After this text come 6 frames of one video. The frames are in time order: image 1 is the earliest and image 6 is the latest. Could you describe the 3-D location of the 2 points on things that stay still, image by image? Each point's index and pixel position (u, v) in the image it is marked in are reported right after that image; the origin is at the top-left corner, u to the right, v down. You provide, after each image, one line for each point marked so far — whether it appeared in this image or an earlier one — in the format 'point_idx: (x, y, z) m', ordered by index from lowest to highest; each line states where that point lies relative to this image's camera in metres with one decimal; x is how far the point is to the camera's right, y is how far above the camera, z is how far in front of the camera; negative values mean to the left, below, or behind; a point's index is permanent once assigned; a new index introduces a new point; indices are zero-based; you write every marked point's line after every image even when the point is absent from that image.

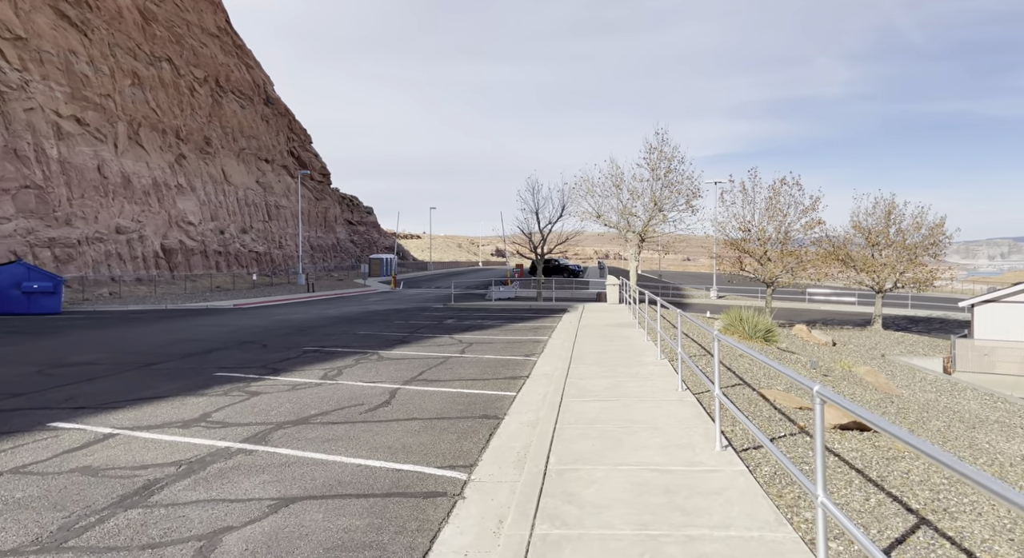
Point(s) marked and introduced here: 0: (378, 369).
0: (-2.6, -1.8, +9.9) m
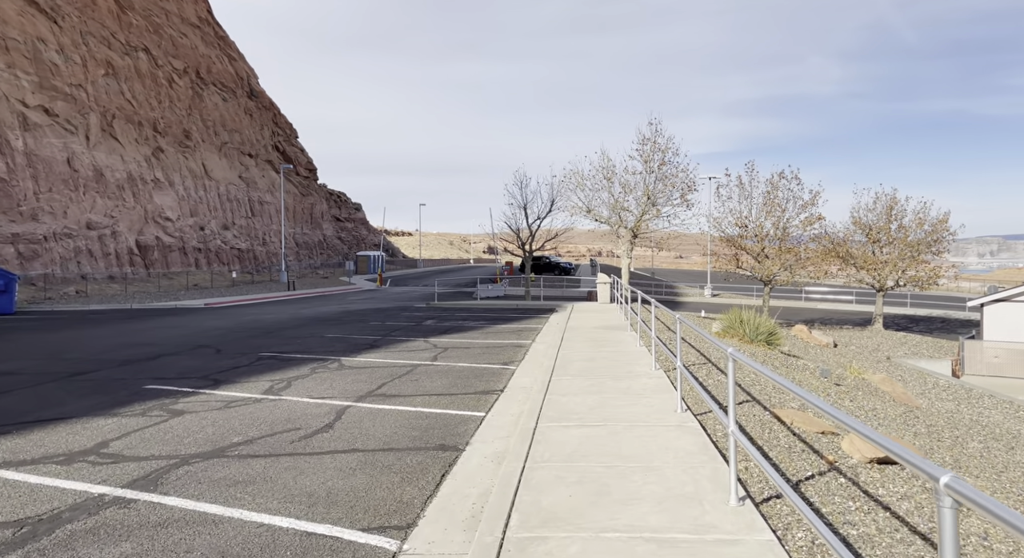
0: (-3.0, -1.7, +8.6) m
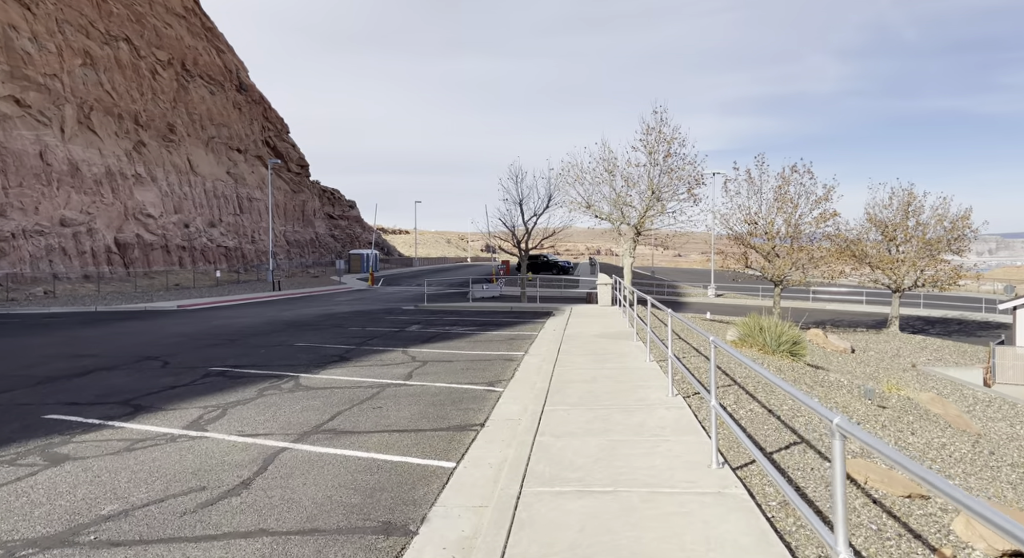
0: (-3.2, -1.8, +7.1) m
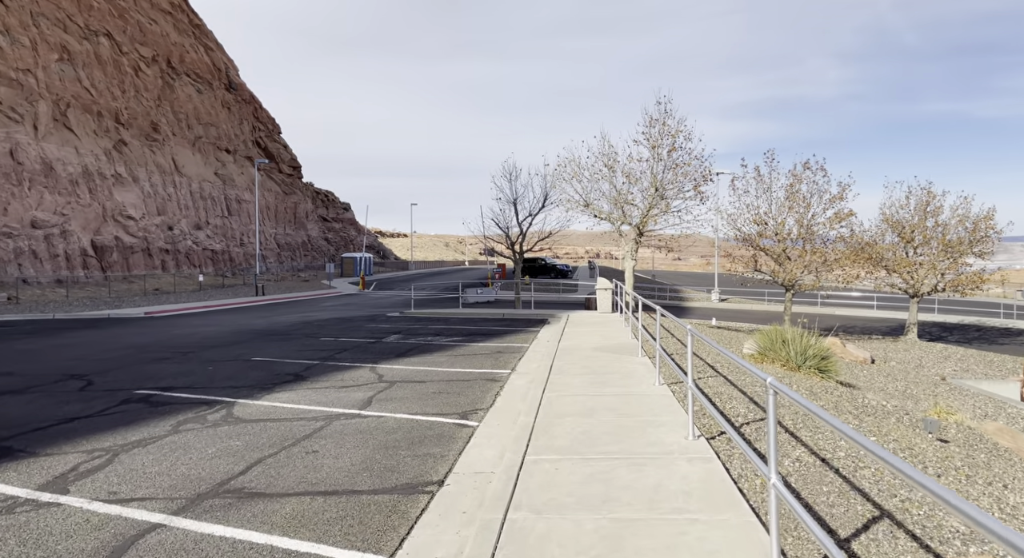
0: (-3.5, -1.9, +5.5) m
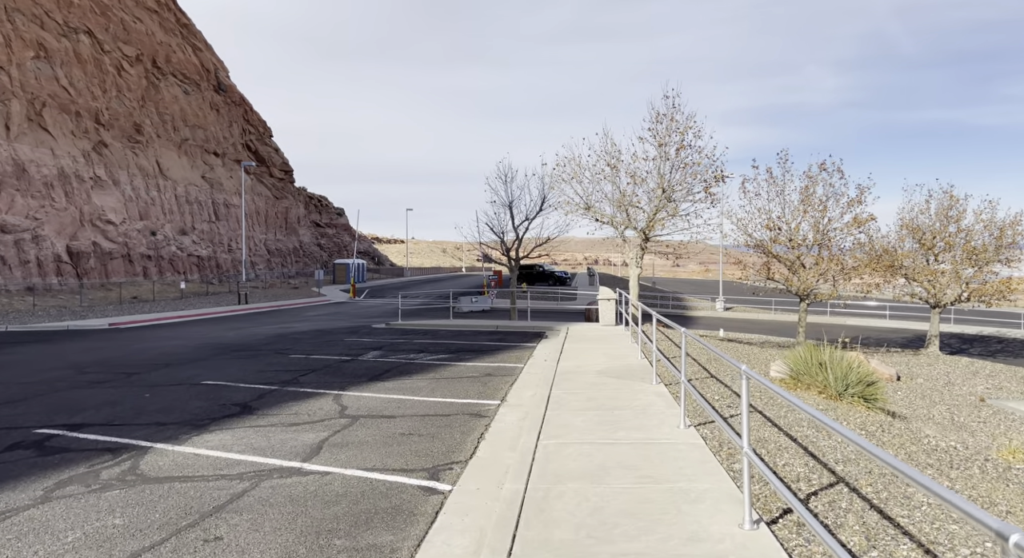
0: (-3.6, -2.0, +3.9) m
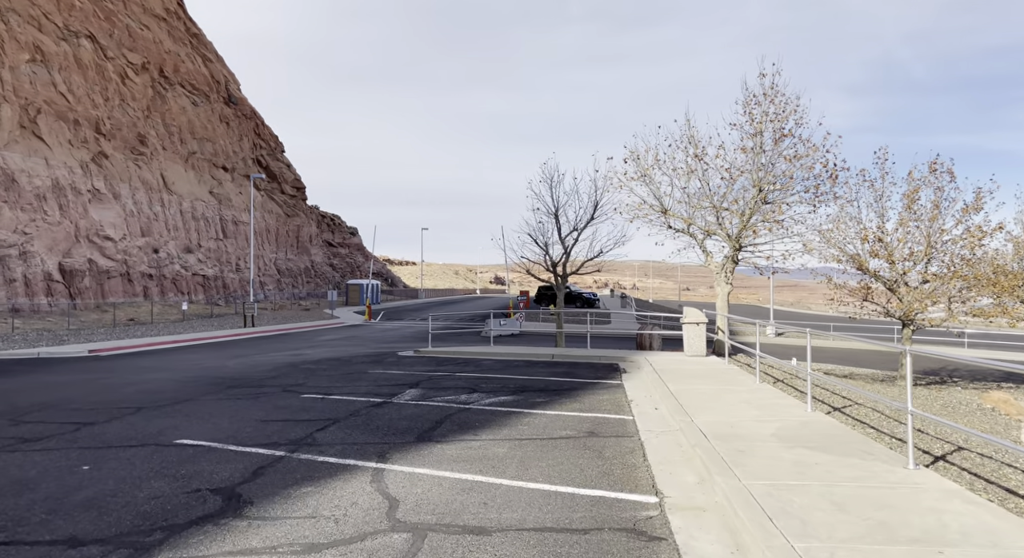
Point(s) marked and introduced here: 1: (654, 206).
0: (-2.2, -1.9, +0.7) m
1: (+4.1, +2.1, +15.5) m
